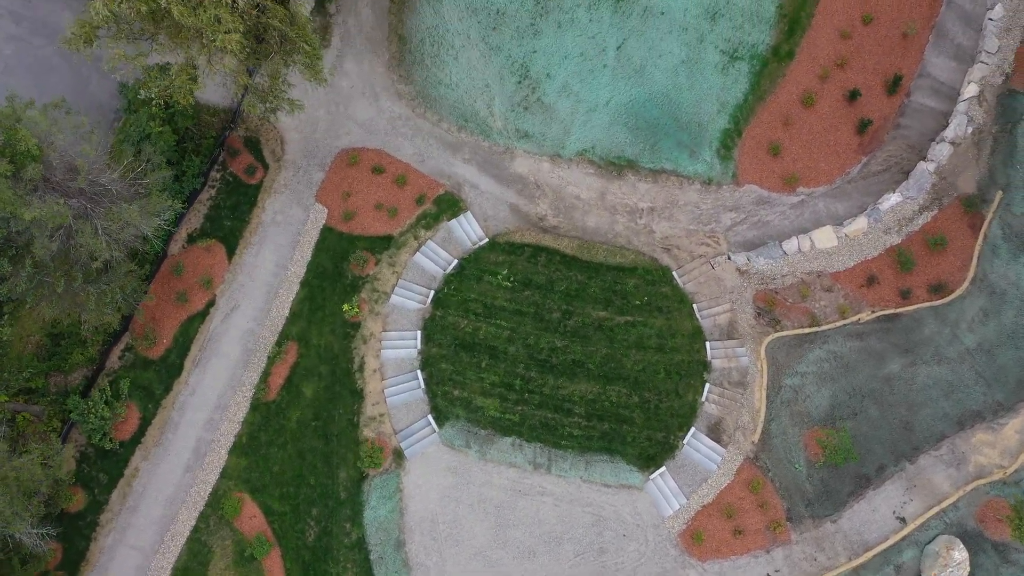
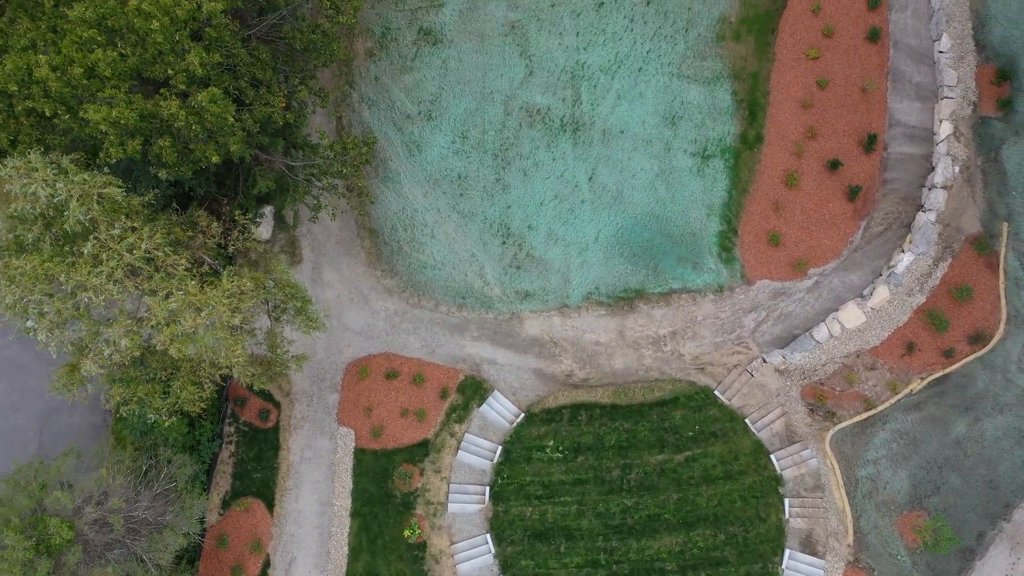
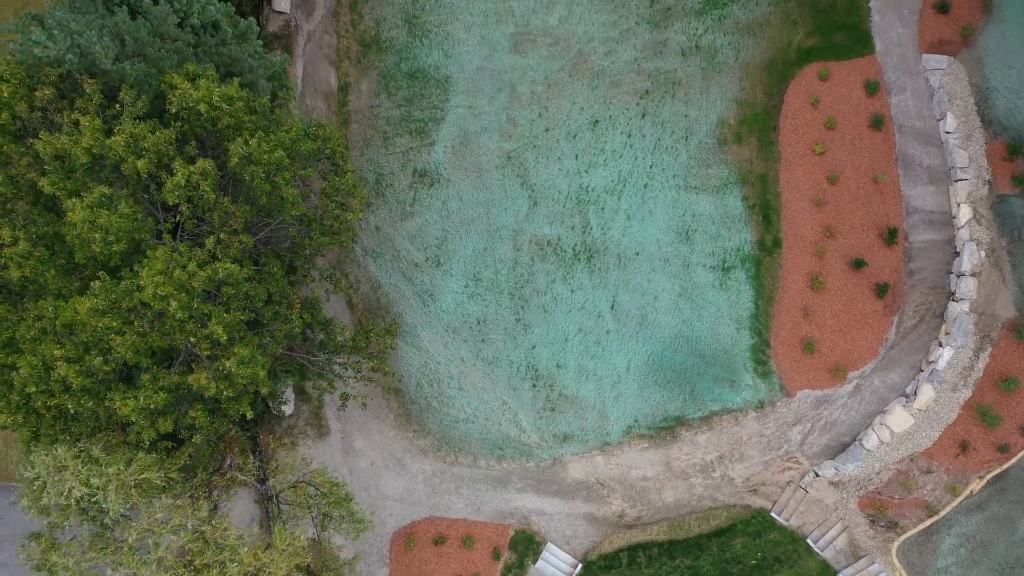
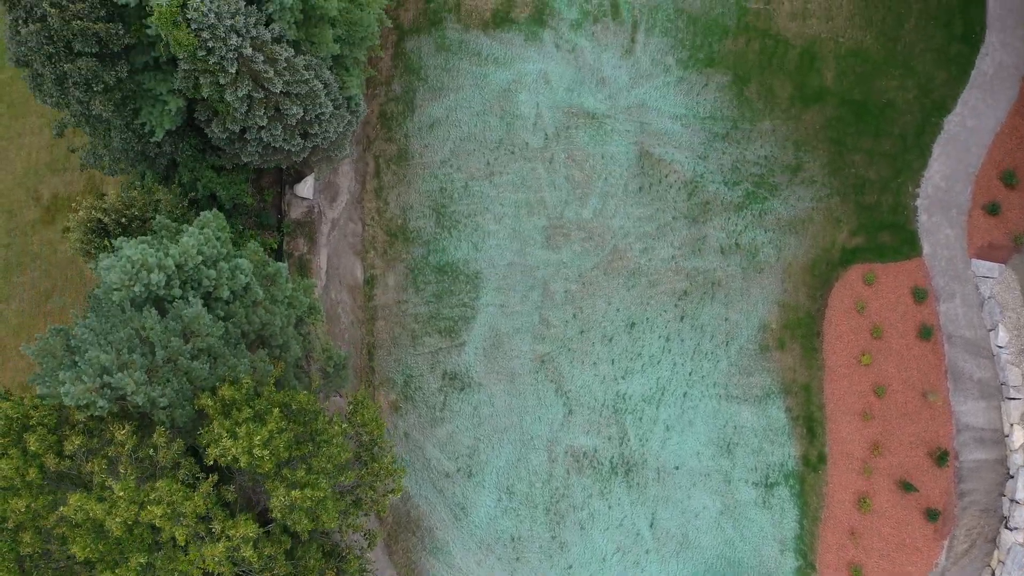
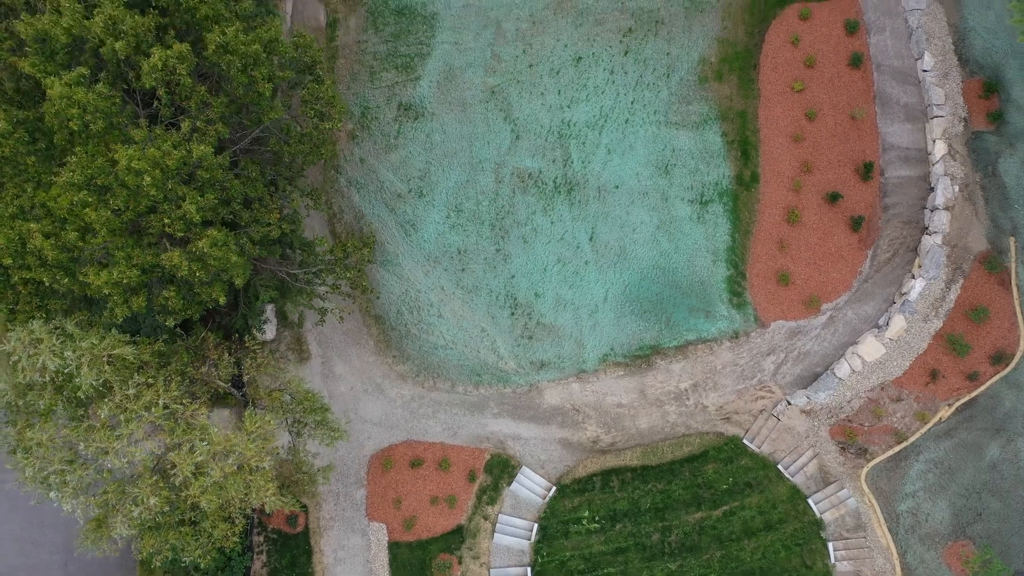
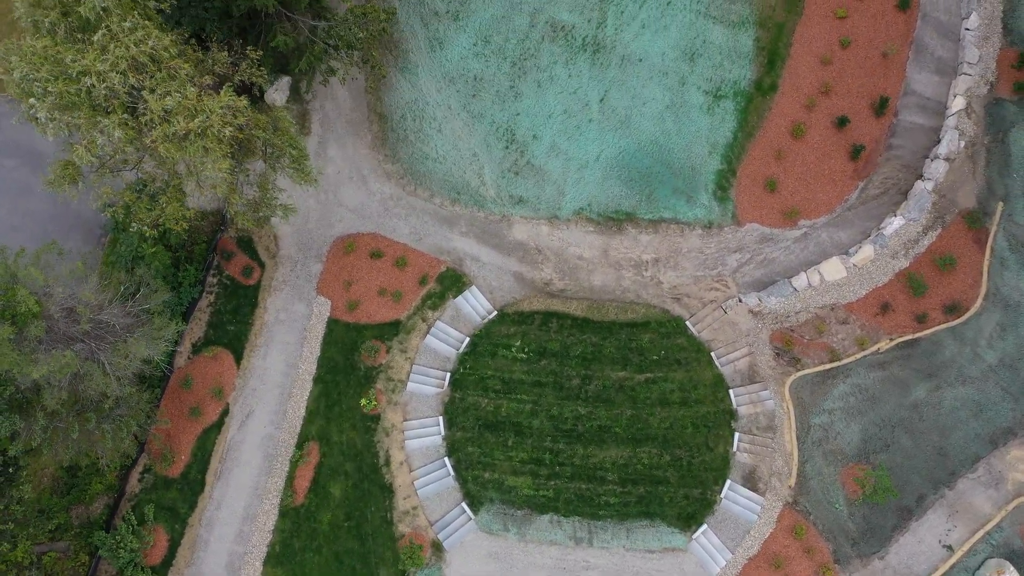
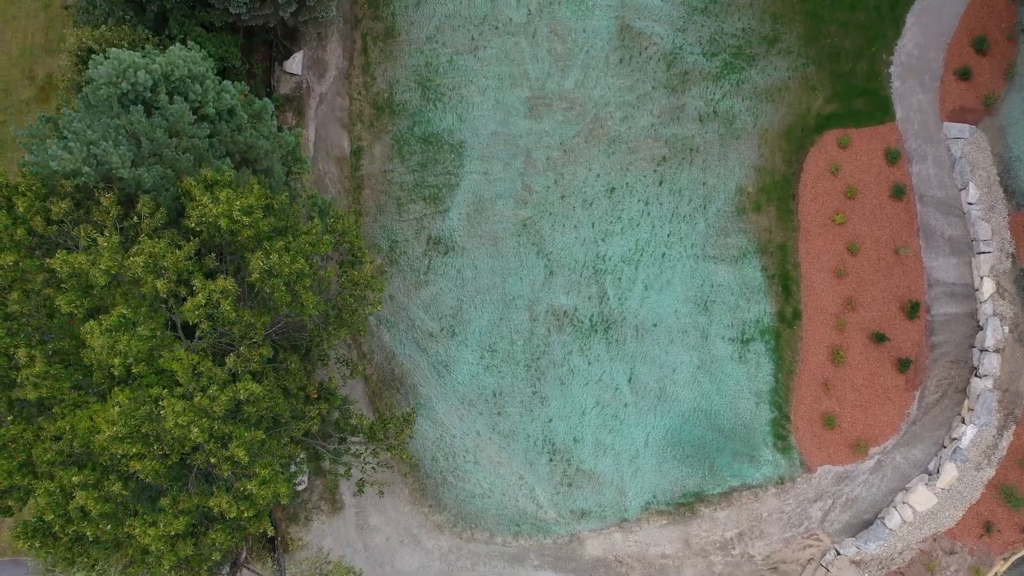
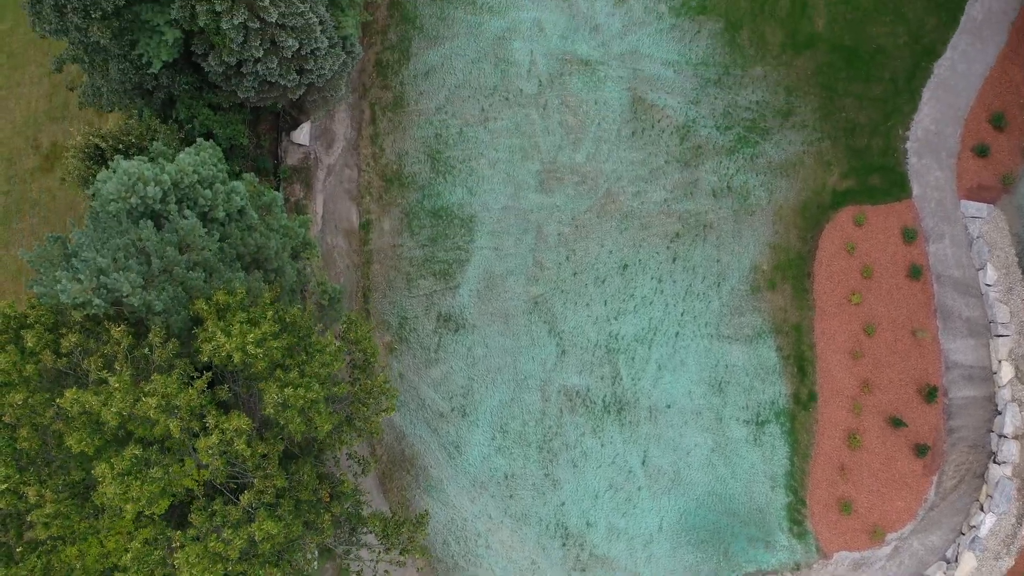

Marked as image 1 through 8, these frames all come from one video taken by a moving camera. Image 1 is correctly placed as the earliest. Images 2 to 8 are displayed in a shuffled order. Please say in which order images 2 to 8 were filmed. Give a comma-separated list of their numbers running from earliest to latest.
6, 2, 5, 3, 7, 8, 4
